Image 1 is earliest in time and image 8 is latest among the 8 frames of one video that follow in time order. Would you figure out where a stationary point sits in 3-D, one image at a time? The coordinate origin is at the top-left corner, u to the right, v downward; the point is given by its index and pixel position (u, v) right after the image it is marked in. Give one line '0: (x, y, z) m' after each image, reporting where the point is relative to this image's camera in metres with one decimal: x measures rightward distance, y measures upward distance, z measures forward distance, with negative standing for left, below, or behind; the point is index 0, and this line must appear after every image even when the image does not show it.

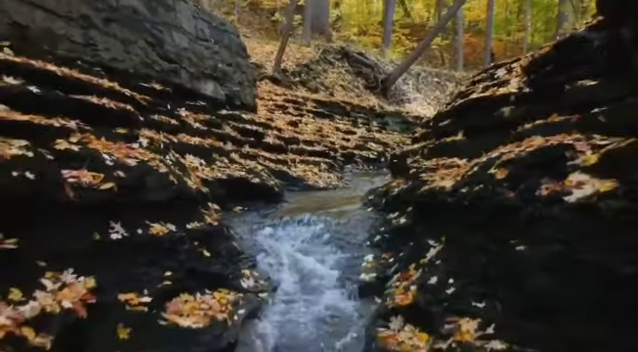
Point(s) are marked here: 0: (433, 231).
0: (+1.5, -0.7, +5.8) m
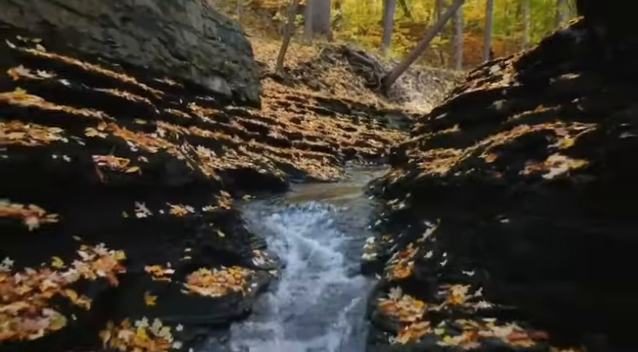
0: (+1.6, -0.5, +6.3) m
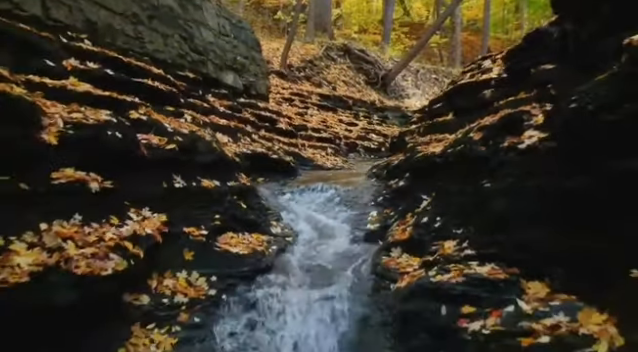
0: (+1.8, -0.2, +7.2) m
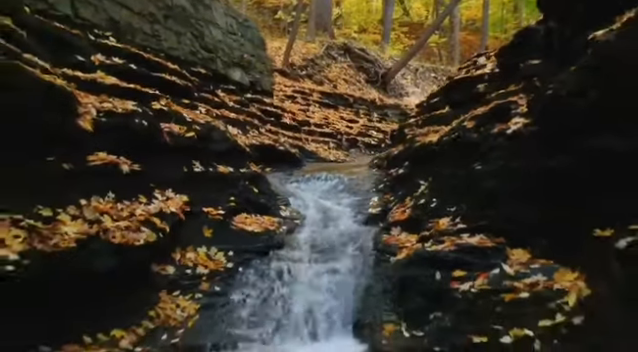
0: (+1.9, +0.1, +7.8) m
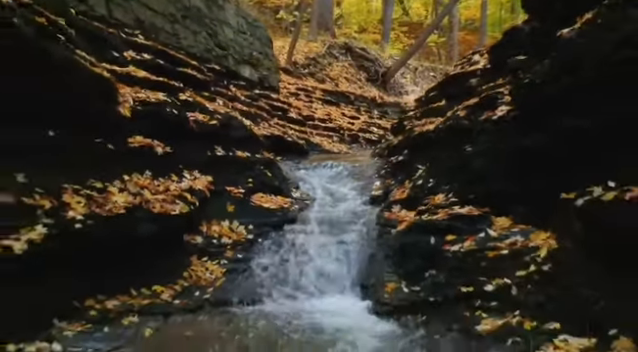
0: (+2.0, +0.4, +8.6) m
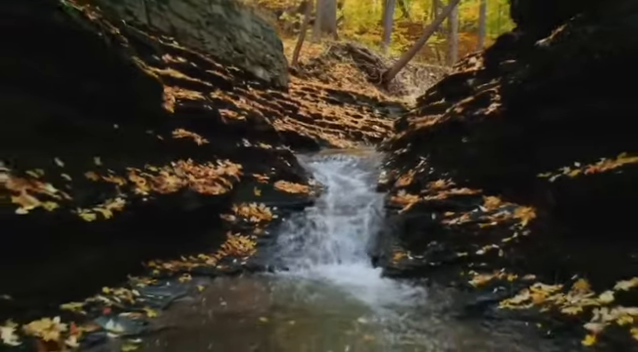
0: (+2.3, +0.6, +9.7) m
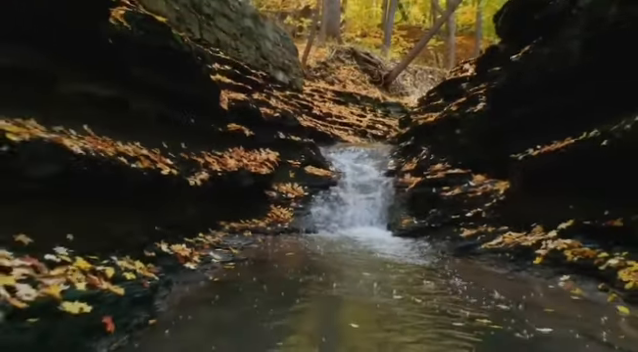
0: (+2.9, +0.9, +11.7) m
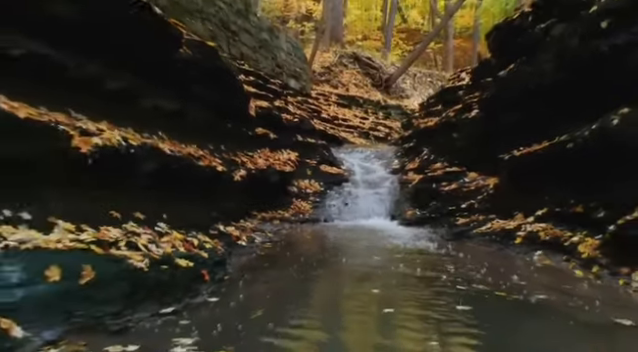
0: (+3.3, +1.0, +13.2) m
